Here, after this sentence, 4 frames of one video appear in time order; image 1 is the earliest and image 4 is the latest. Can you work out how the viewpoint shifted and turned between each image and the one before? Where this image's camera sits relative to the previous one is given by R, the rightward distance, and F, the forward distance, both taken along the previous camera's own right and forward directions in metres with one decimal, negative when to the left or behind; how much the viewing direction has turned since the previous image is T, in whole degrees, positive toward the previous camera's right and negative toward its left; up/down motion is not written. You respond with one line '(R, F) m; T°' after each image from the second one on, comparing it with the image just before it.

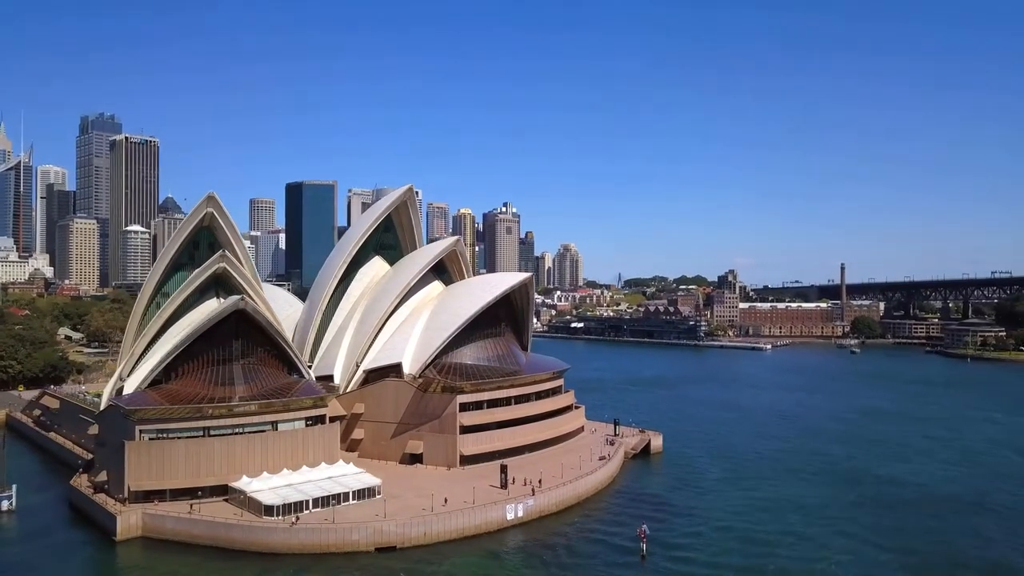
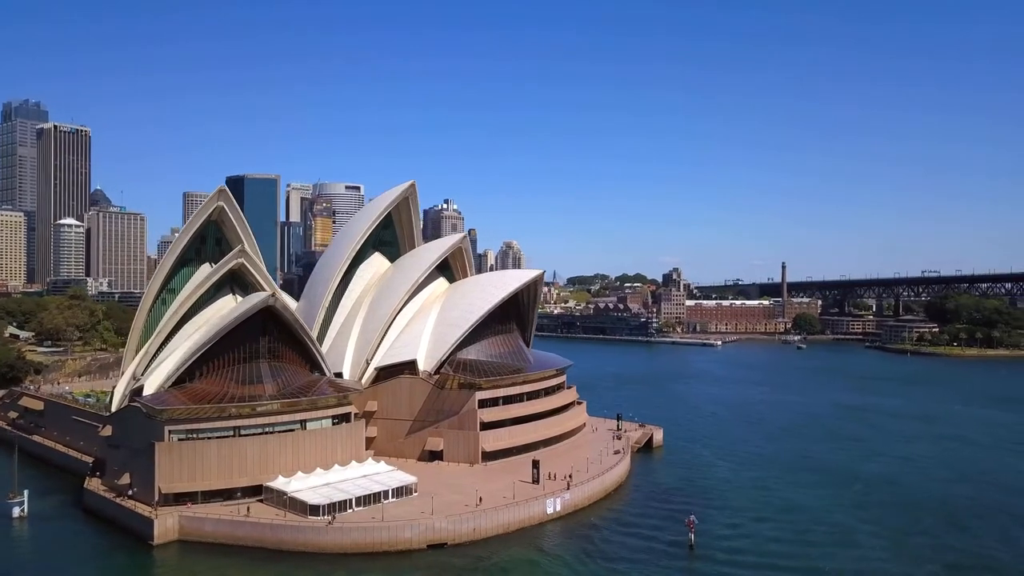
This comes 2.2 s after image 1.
(-3.8, -0.1) m; +5°
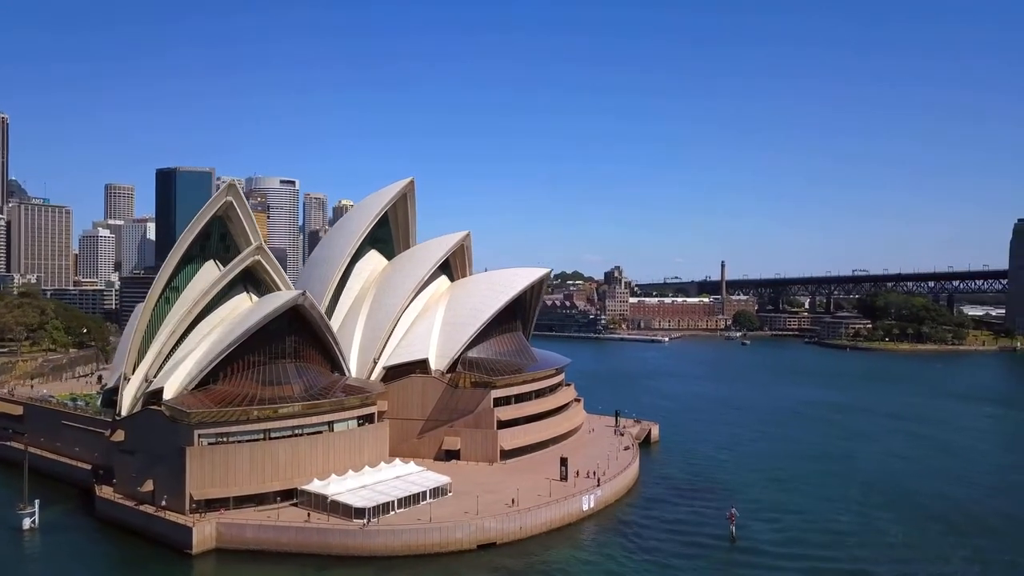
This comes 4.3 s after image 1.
(-3.9, +0.1) m; +5°
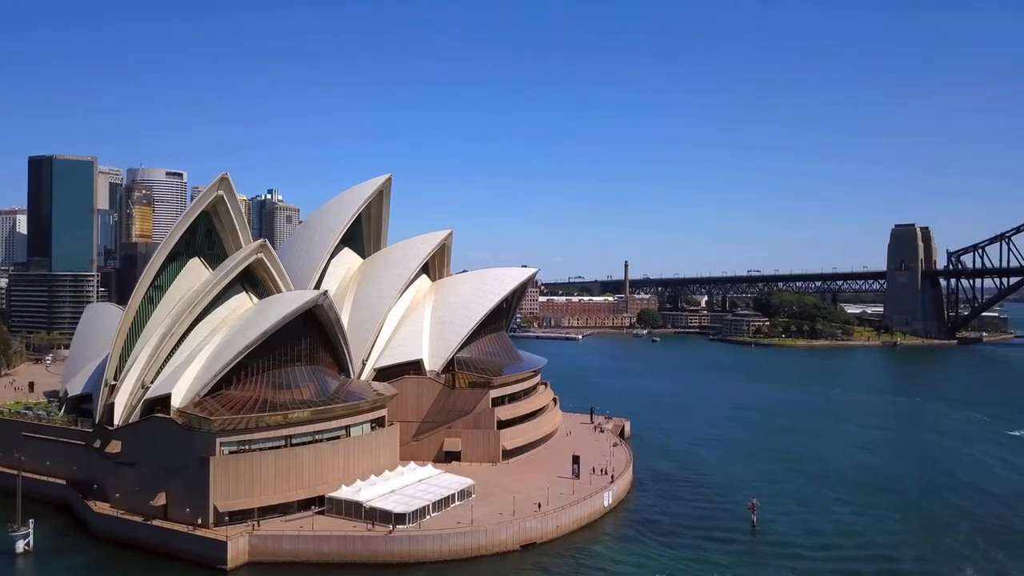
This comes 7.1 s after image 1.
(-4.9, +0.3) m; +8°
